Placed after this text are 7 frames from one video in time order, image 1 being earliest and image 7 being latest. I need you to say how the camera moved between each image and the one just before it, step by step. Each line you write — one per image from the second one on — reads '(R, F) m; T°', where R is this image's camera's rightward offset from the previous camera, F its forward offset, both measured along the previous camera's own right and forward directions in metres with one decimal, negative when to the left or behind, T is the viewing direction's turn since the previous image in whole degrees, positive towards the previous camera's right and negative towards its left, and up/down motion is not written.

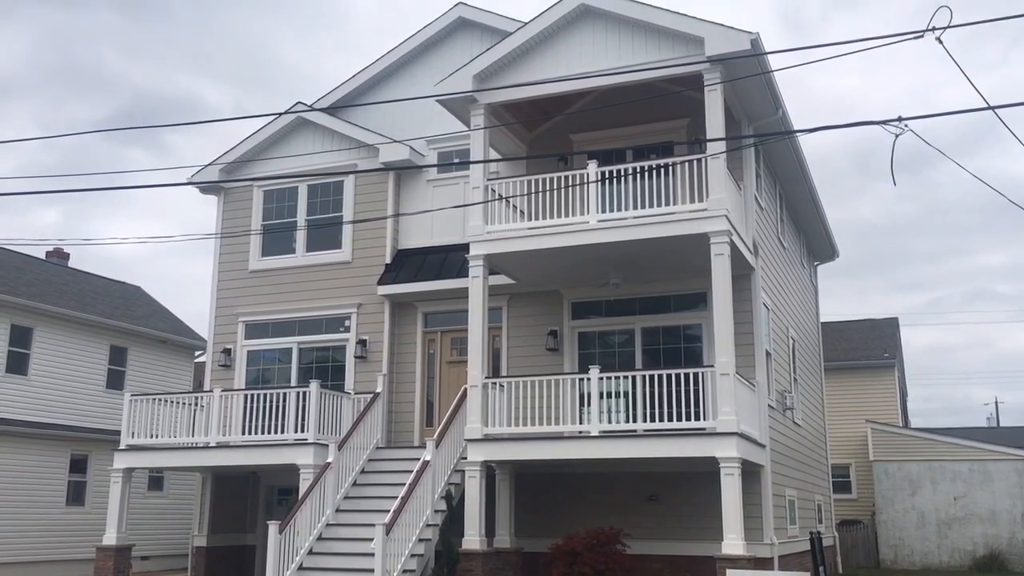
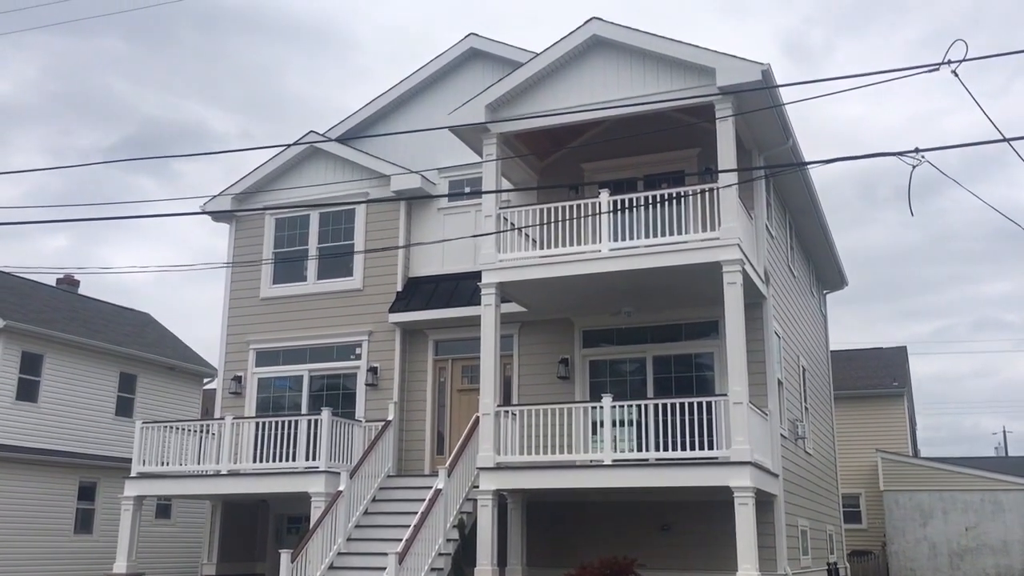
(-0.1, 0.0) m; 0°
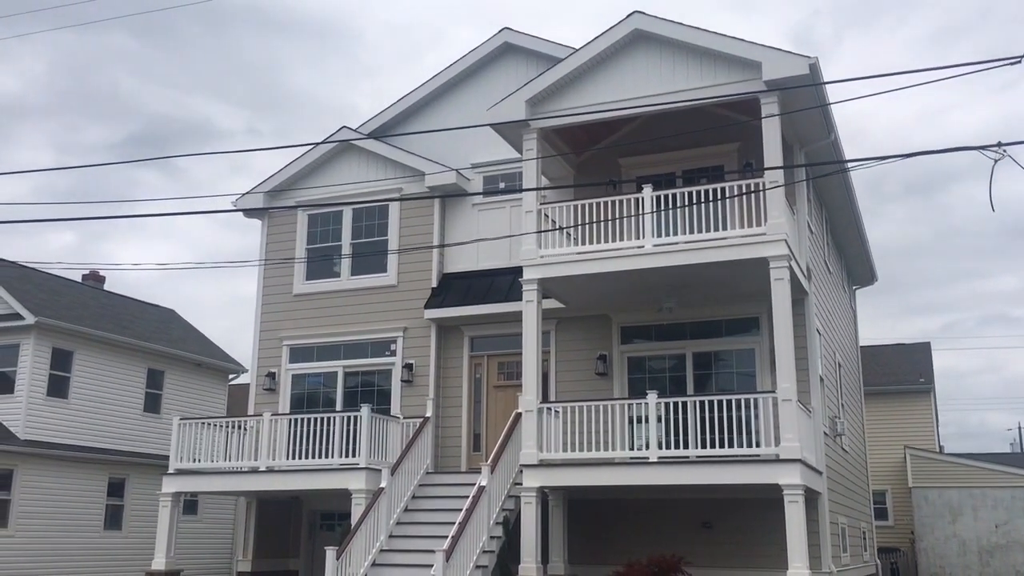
(-0.5, +0.1) m; 0°
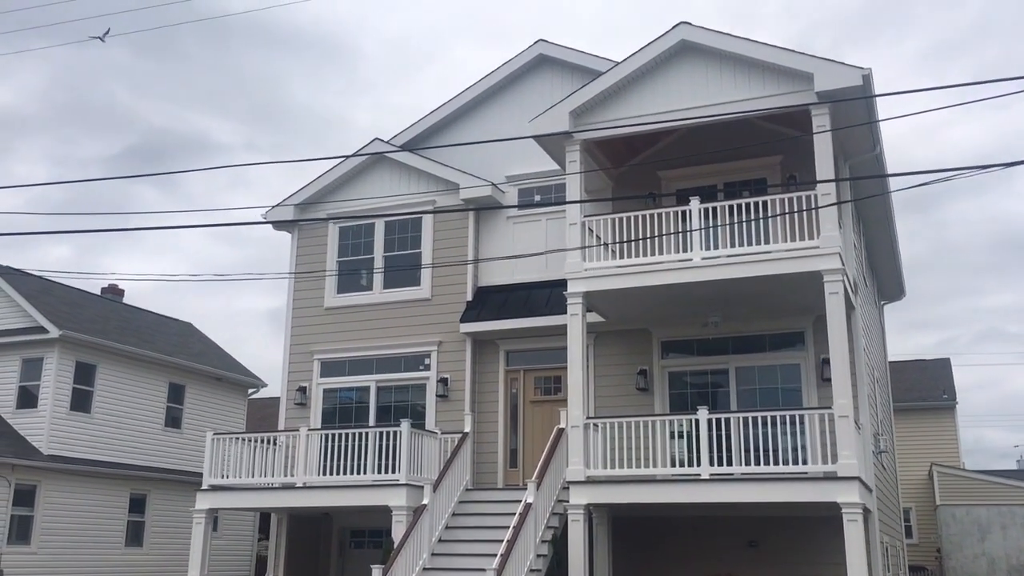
(-0.7, +0.2) m; 0°
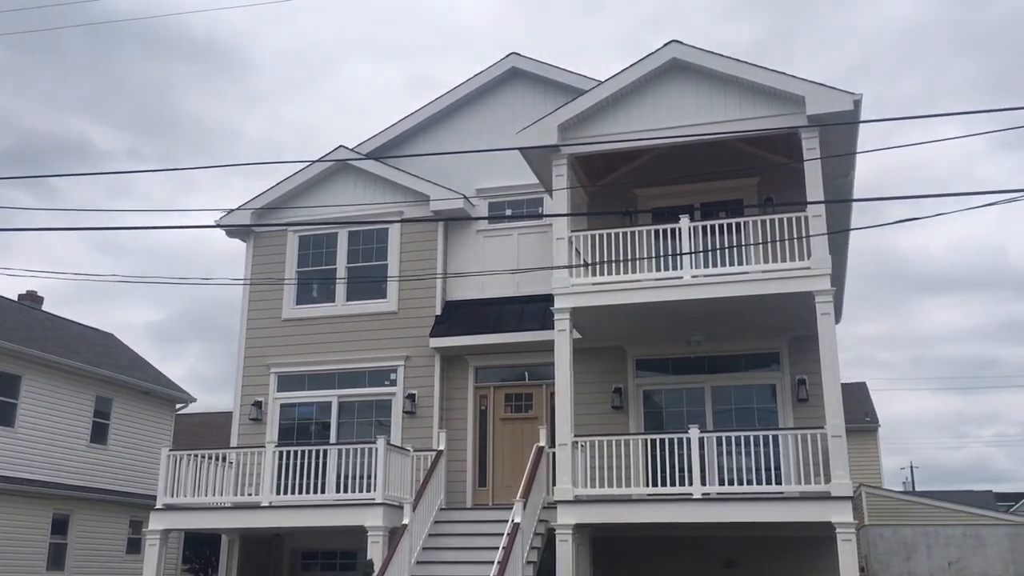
(-1.2, +0.4) m; +6°
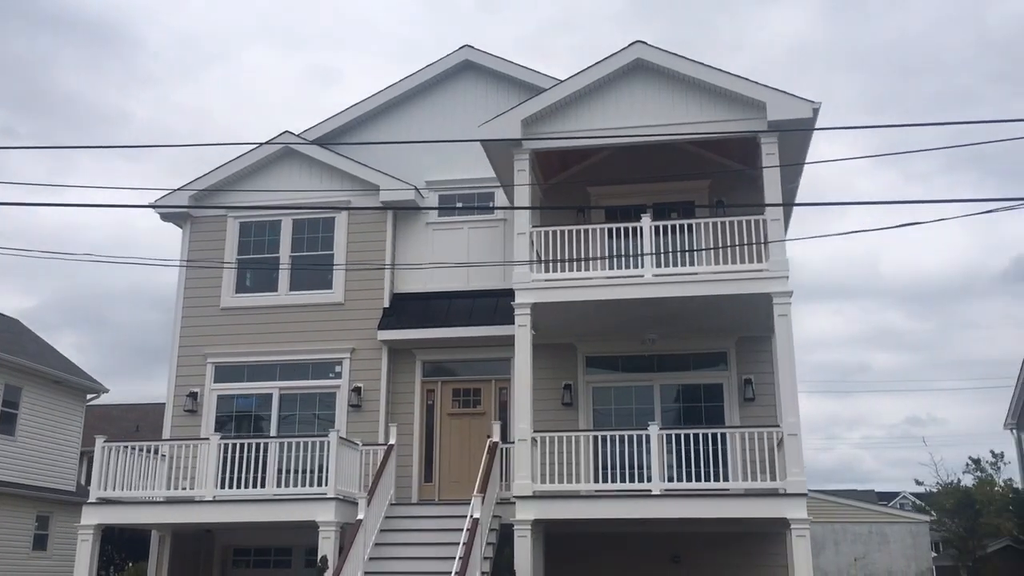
(-0.9, +0.1) m; +6°
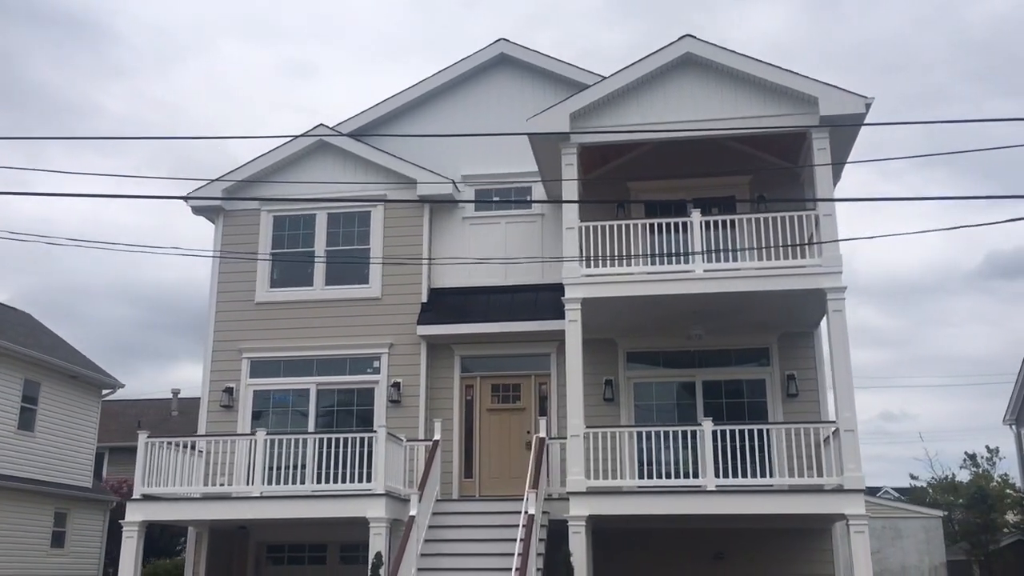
(-0.9, +0.1) m; +1°
